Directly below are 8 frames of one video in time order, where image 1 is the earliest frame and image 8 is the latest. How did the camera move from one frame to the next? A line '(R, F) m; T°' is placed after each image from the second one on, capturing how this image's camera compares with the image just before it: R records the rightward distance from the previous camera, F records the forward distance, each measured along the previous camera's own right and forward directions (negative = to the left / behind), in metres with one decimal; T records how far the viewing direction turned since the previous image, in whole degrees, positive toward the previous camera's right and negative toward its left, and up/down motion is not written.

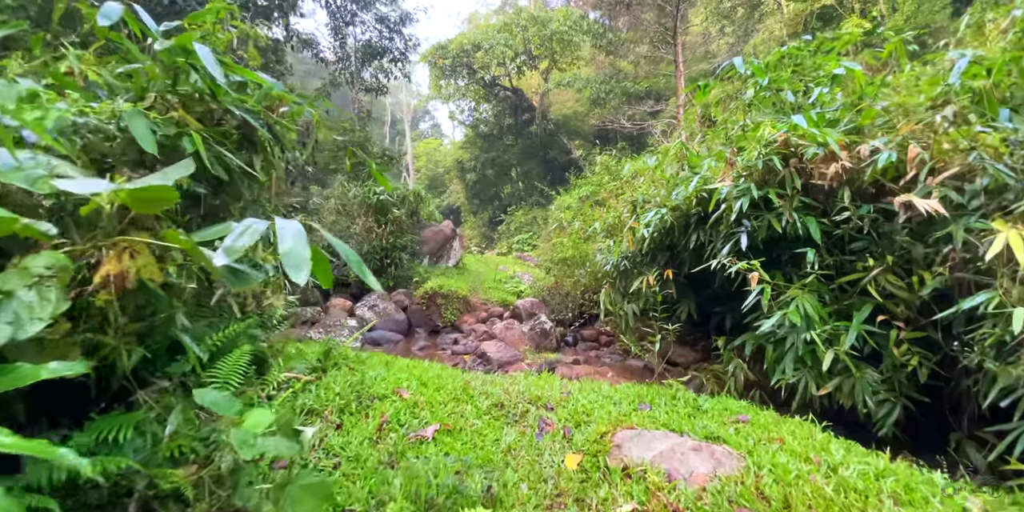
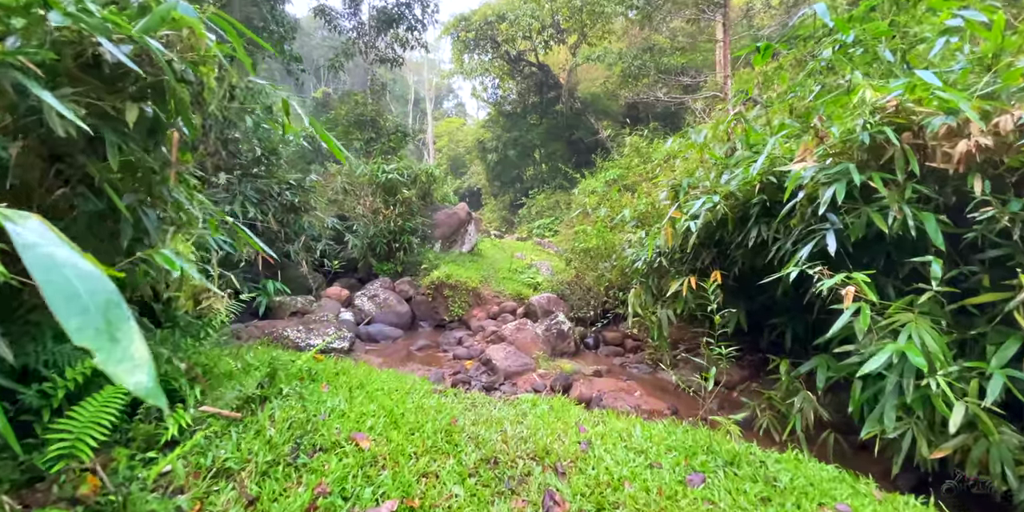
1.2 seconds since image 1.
(+0.1, +0.8) m; -3°
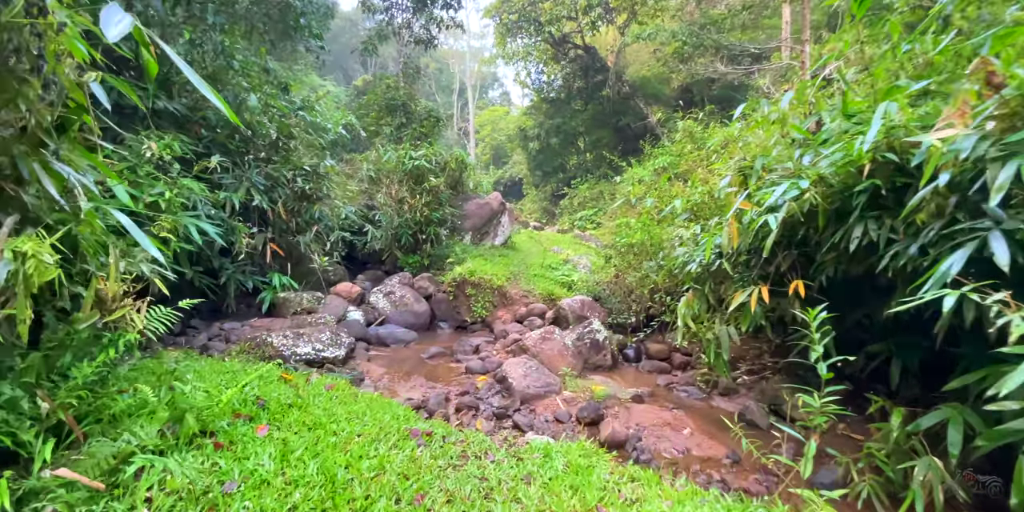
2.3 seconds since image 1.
(+0.2, +0.7) m; -6°
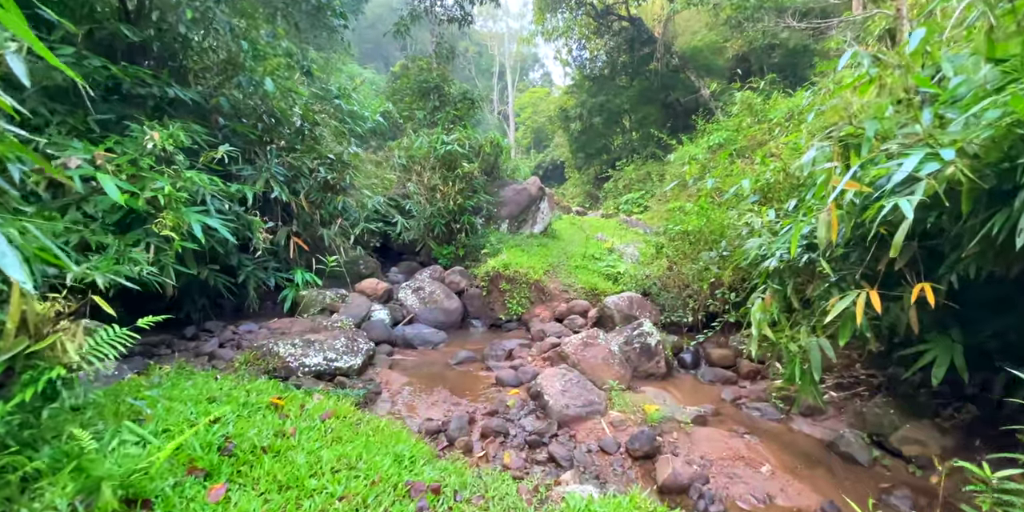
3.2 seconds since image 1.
(+0.1, +0.5) m; -5°
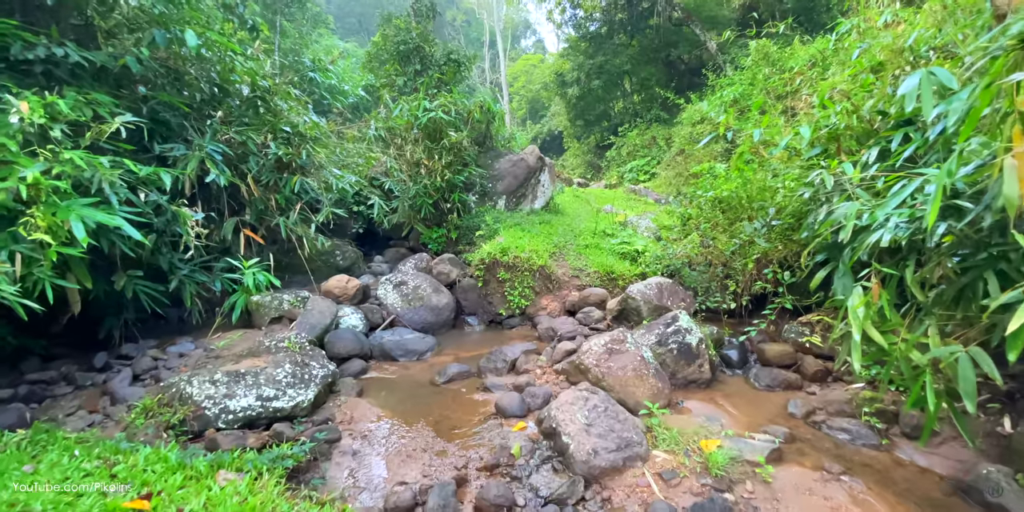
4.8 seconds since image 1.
(0.0, +0.9) m; 0°
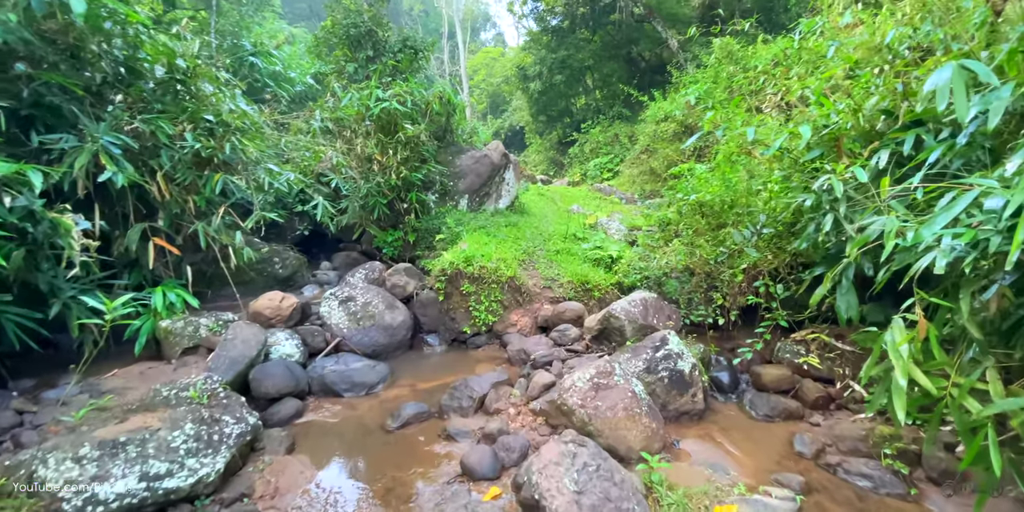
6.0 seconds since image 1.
(0.0, +0.5) m; +5°
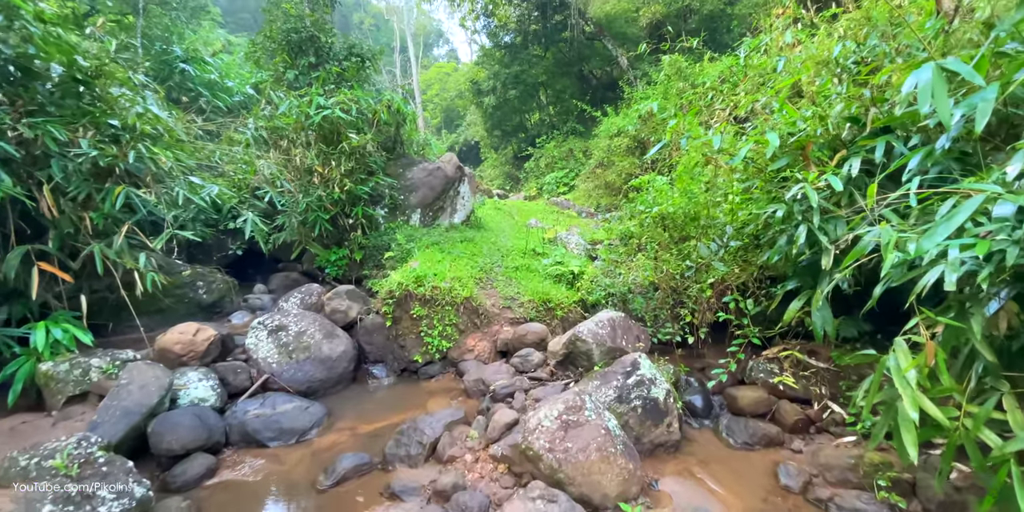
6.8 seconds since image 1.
(0.0, +0.3) m; +5°
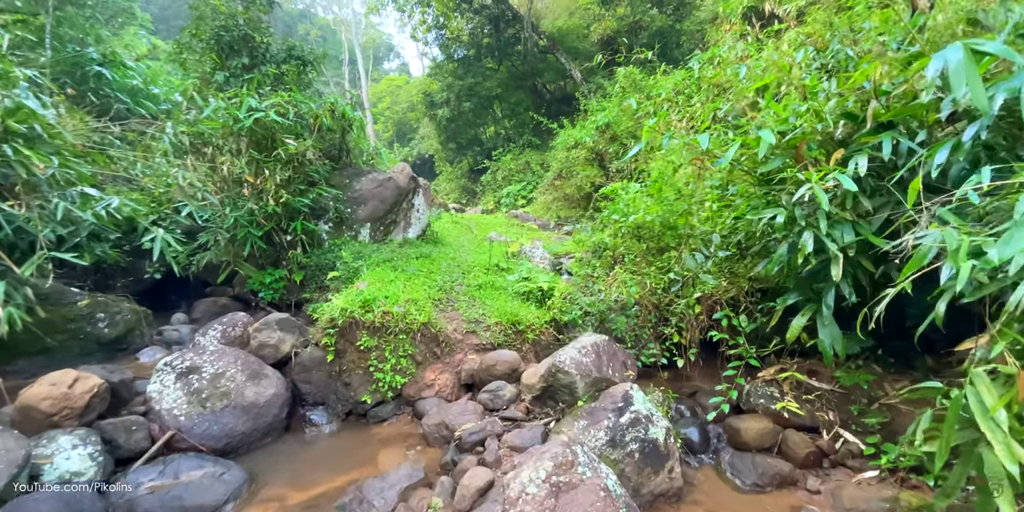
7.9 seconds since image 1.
(0.0, +0.4) m; +5°
